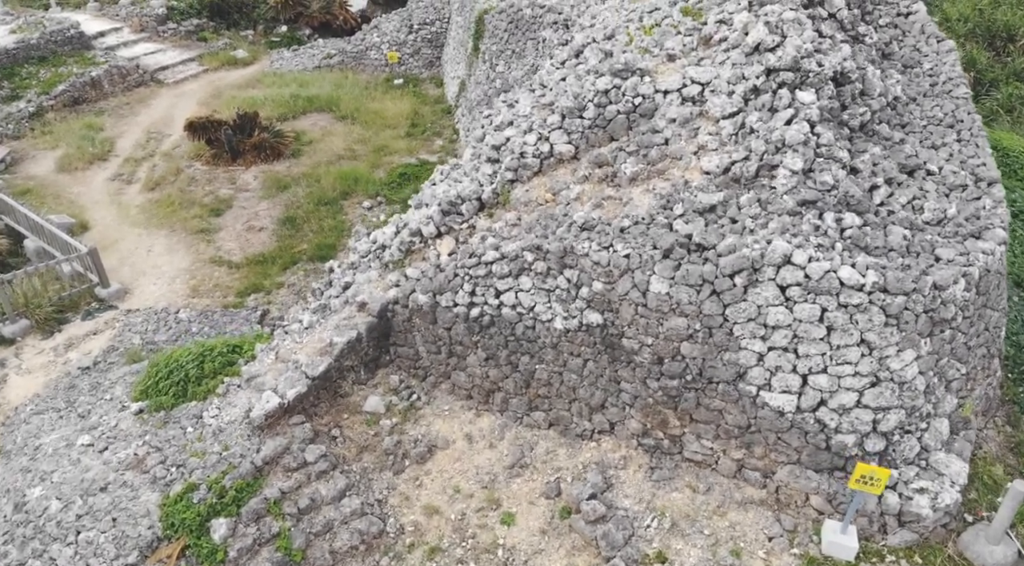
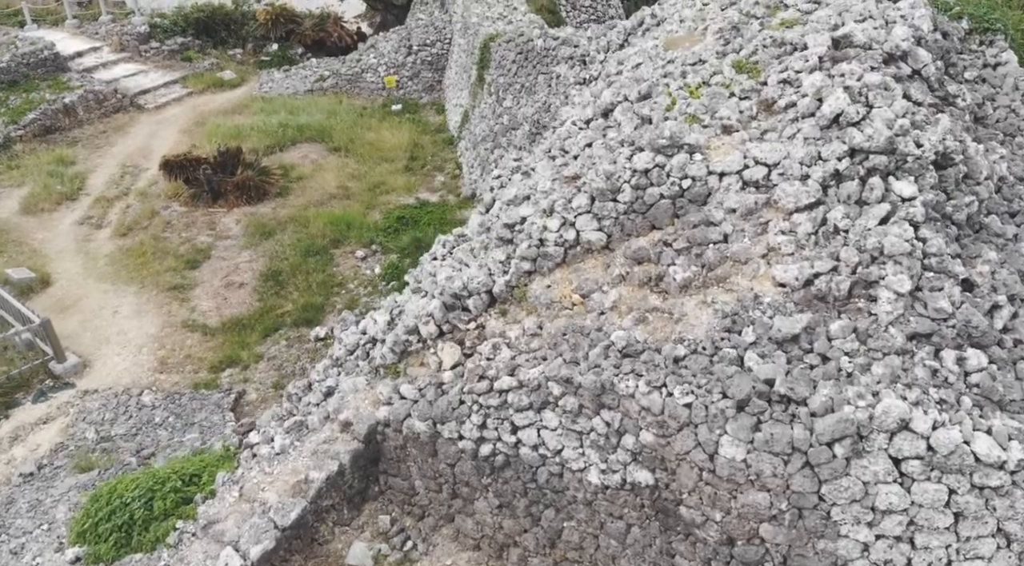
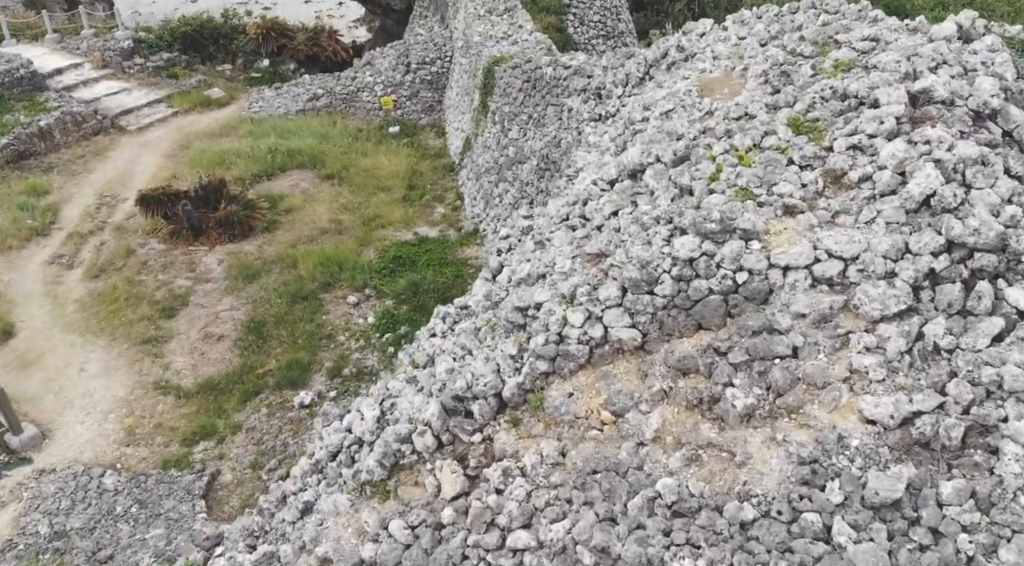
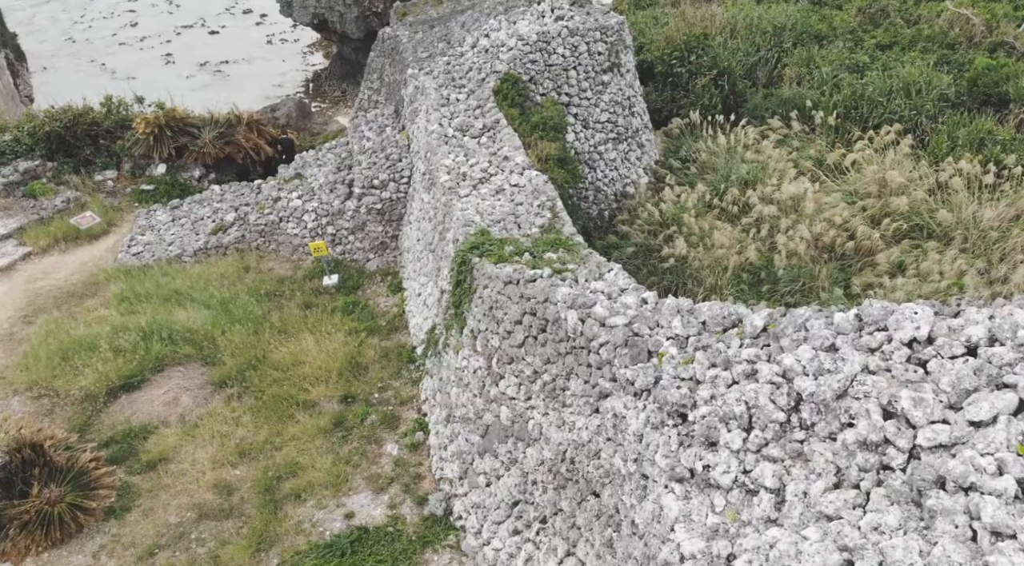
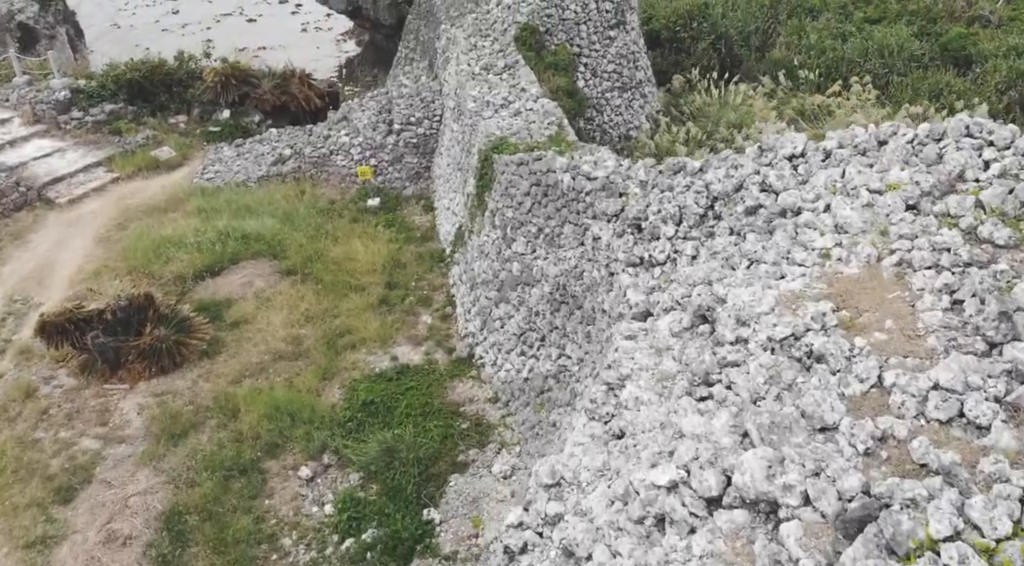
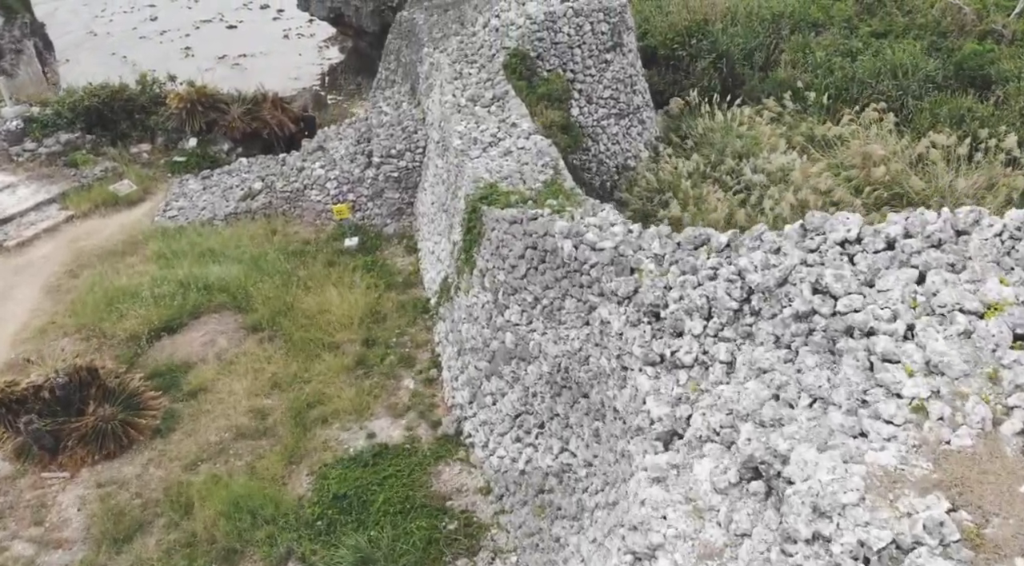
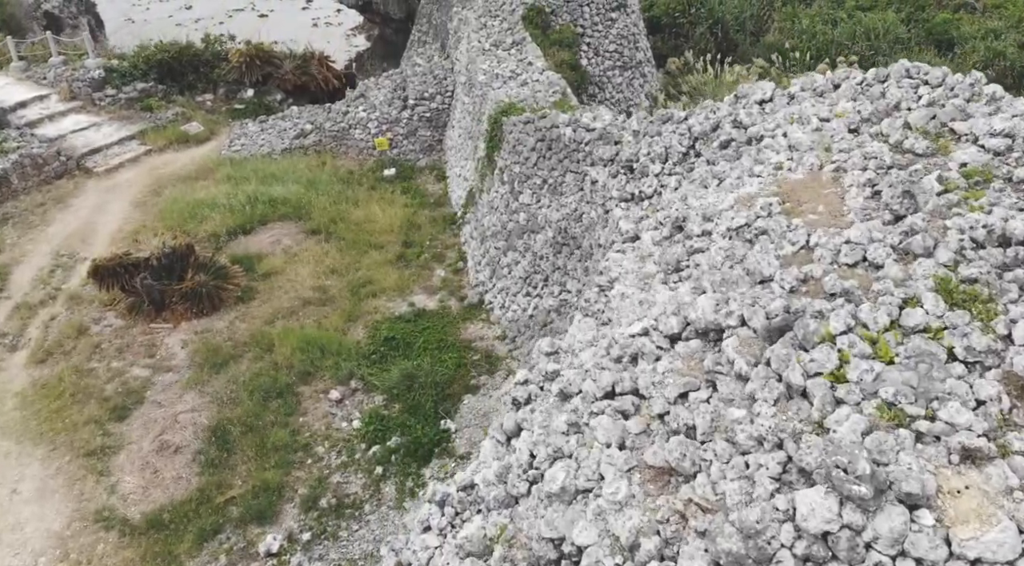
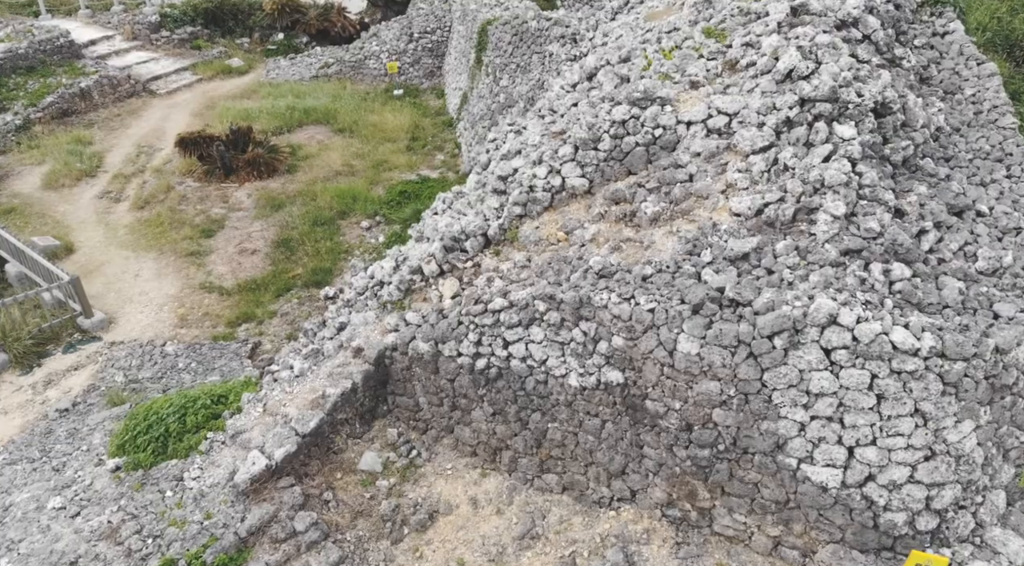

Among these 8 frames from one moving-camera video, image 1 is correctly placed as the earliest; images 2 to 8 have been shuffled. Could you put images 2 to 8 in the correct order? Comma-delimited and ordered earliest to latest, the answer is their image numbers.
8, 2, 3, 7, 5, 6, 4
